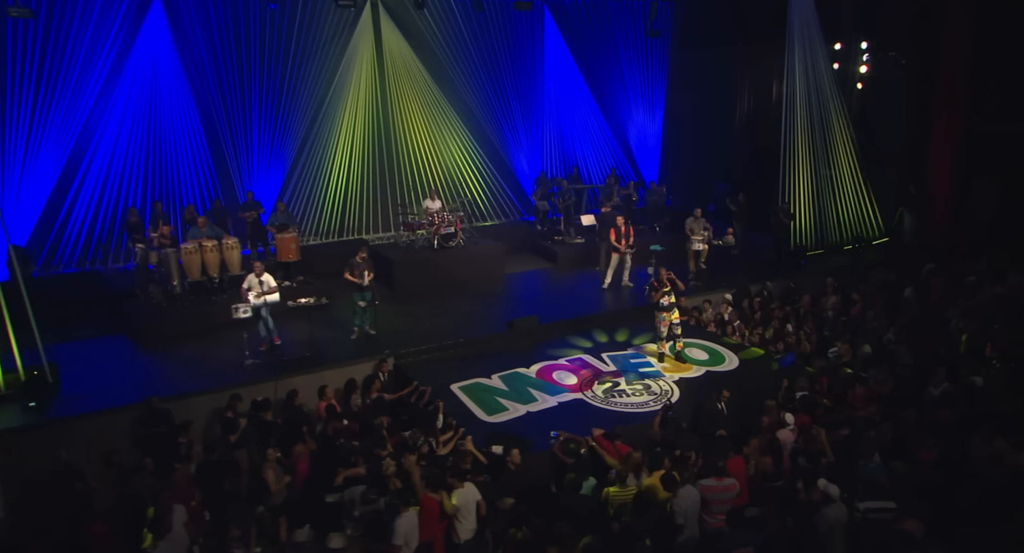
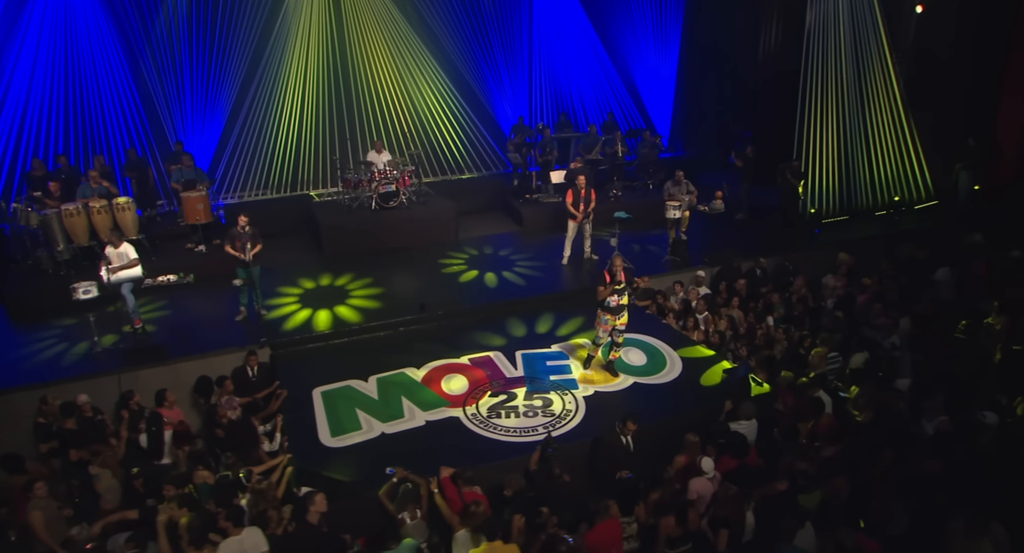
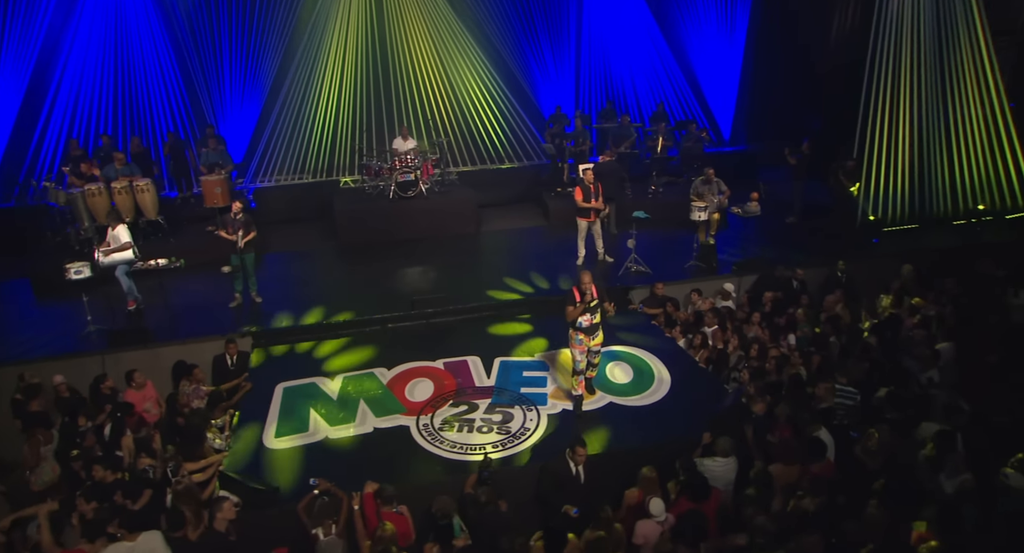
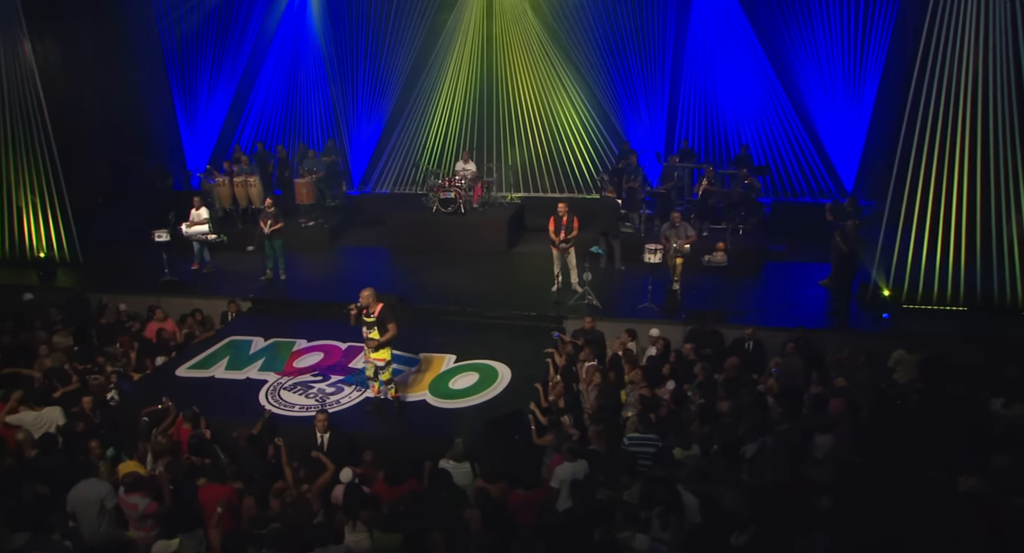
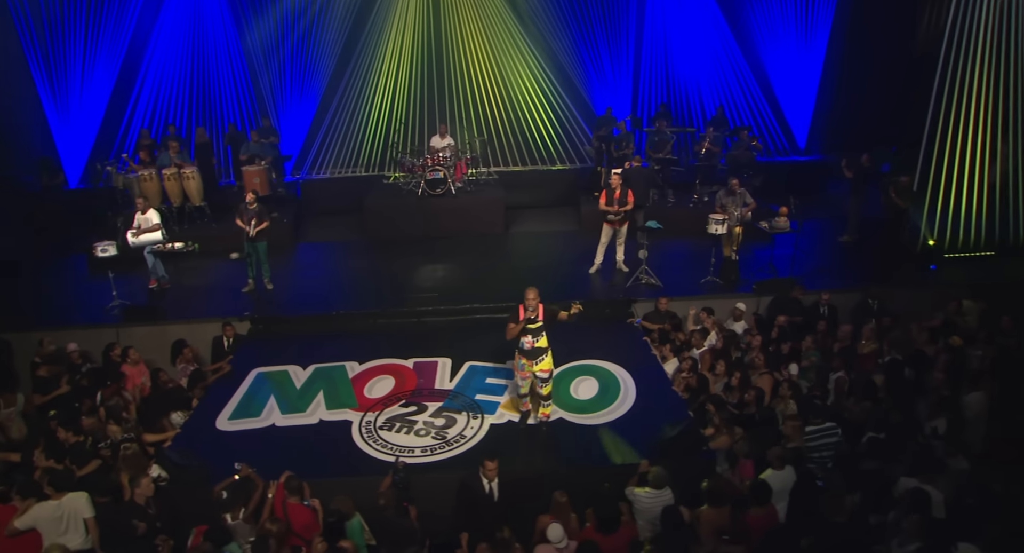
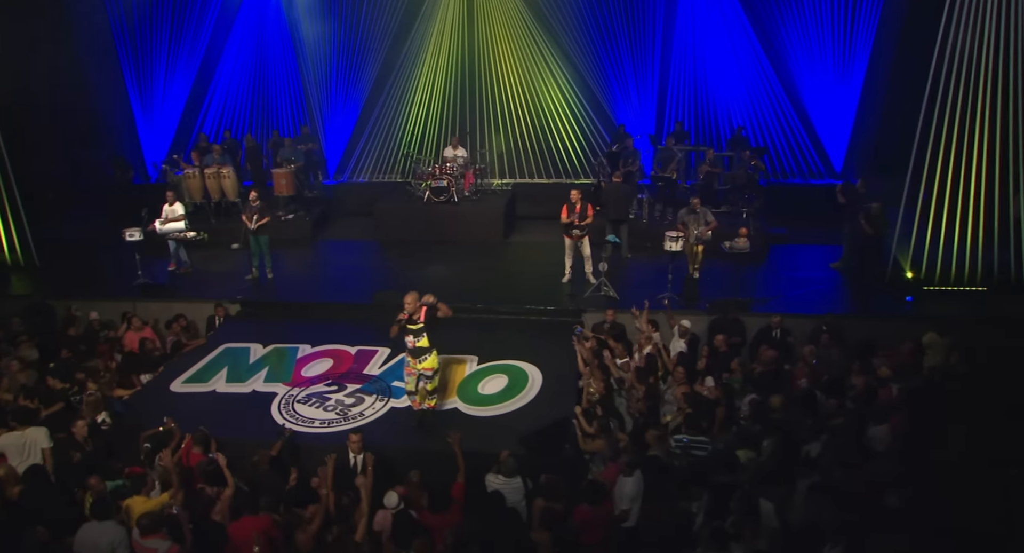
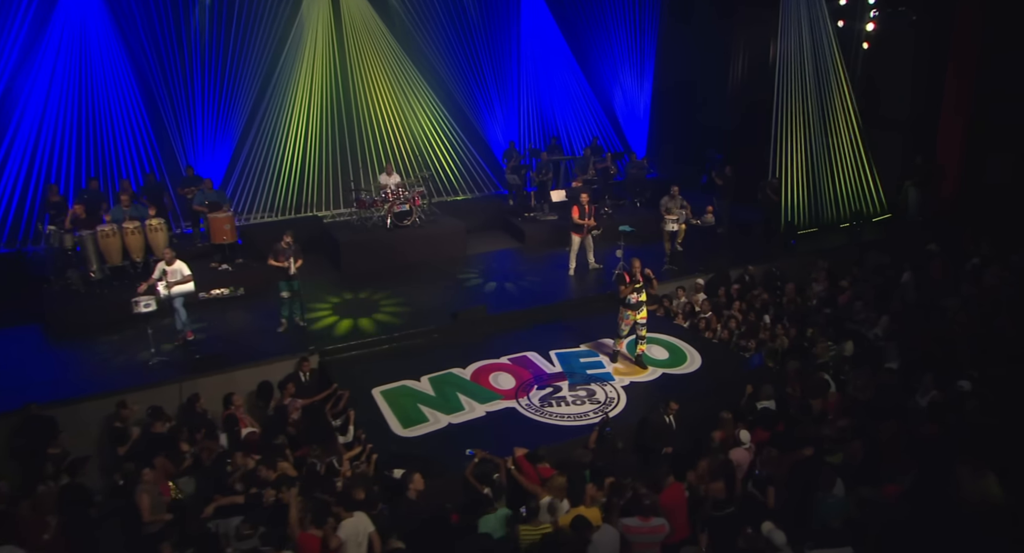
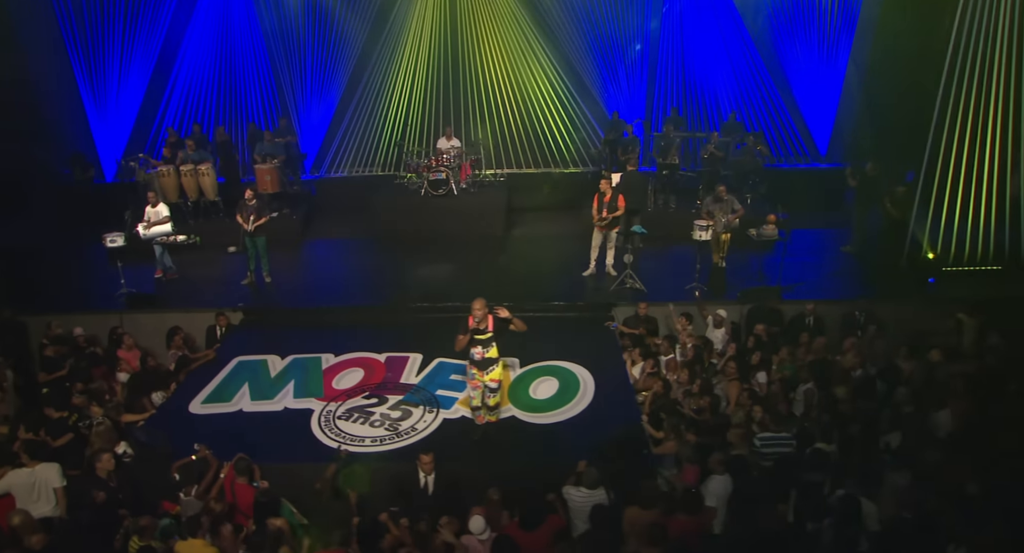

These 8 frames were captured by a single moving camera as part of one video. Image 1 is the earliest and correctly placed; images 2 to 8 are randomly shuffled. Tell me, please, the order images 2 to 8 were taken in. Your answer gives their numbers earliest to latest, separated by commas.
7, 2, 3, 5, 8, 6, 4
